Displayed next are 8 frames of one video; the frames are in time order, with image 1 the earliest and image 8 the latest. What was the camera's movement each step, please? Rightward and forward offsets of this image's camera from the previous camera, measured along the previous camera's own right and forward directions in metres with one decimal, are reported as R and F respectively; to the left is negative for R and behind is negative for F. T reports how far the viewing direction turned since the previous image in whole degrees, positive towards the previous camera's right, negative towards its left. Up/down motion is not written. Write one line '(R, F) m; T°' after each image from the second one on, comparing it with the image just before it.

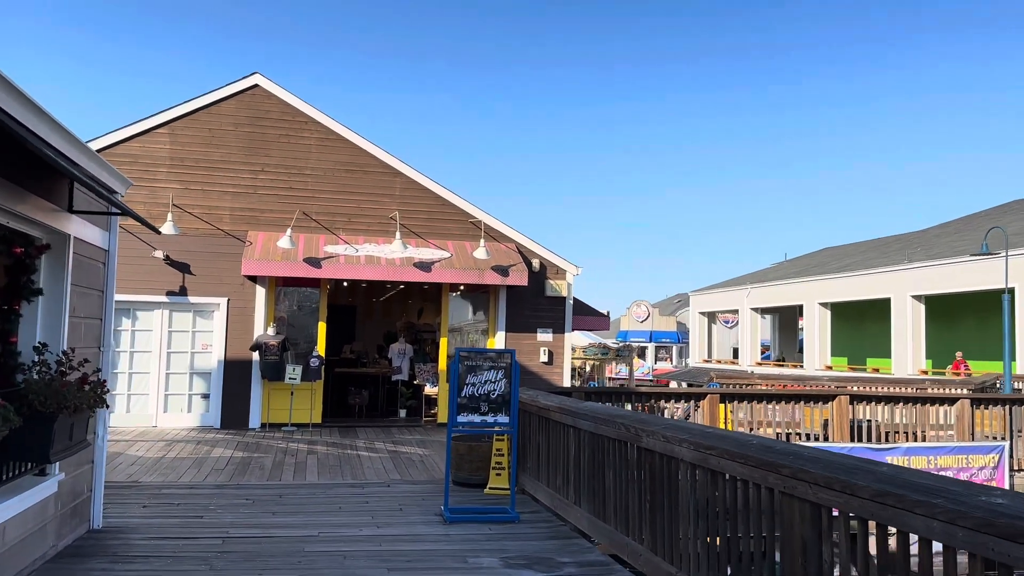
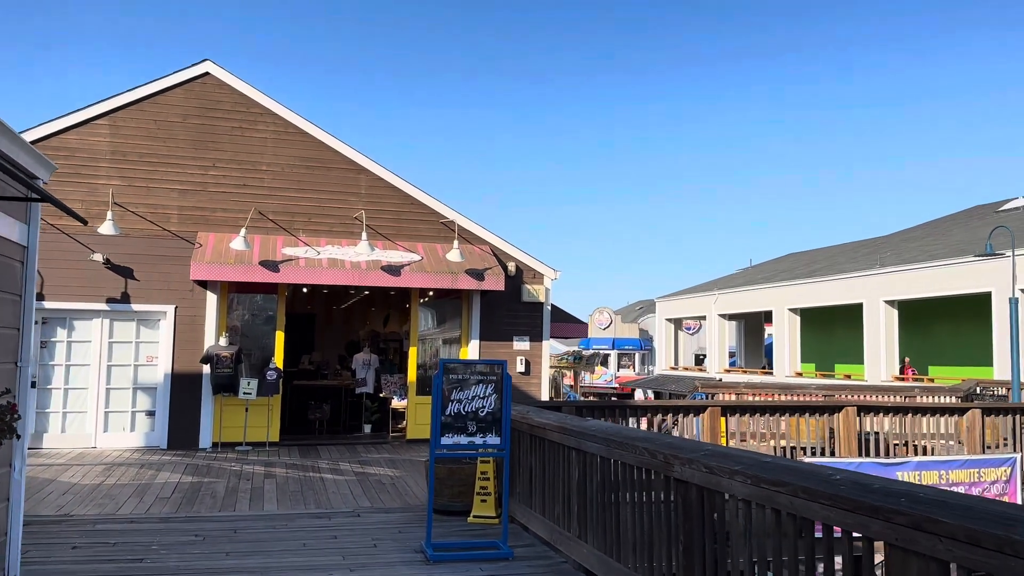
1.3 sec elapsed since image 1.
(-0.2, +0.7) m; +3°
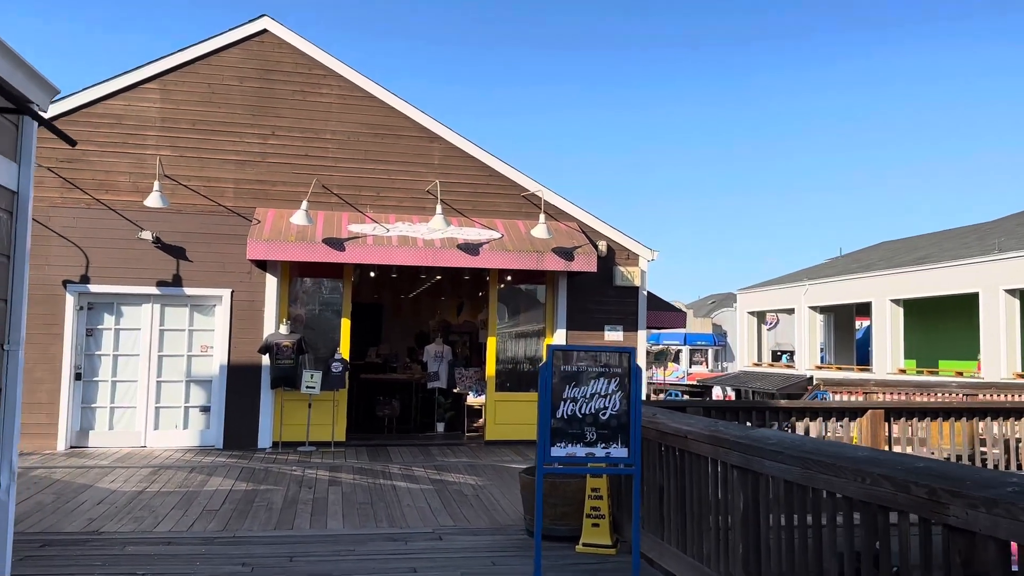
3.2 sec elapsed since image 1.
(-0.4, +1.2) m; -4°
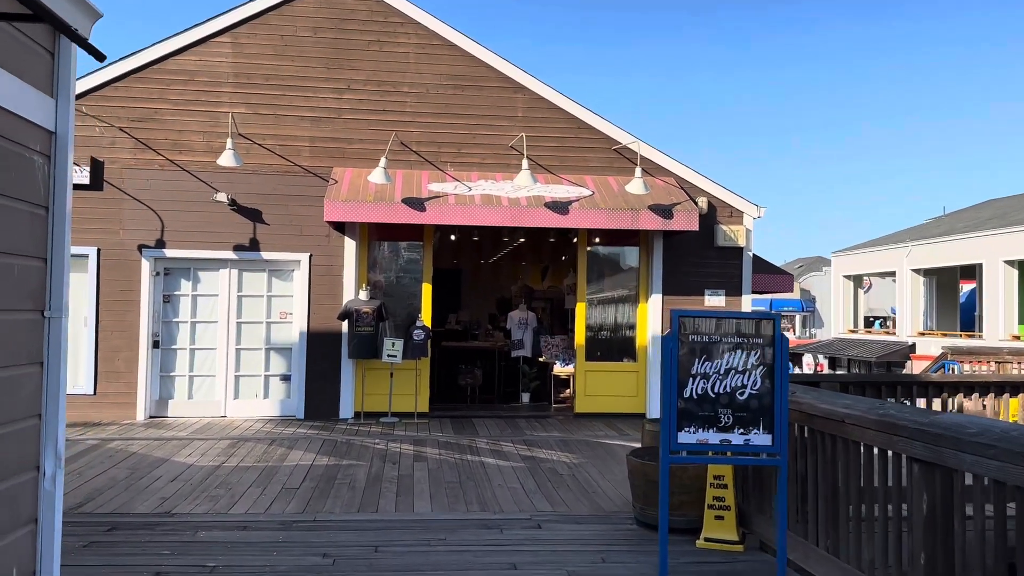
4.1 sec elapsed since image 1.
(-0.2, +0.6) m; -5°
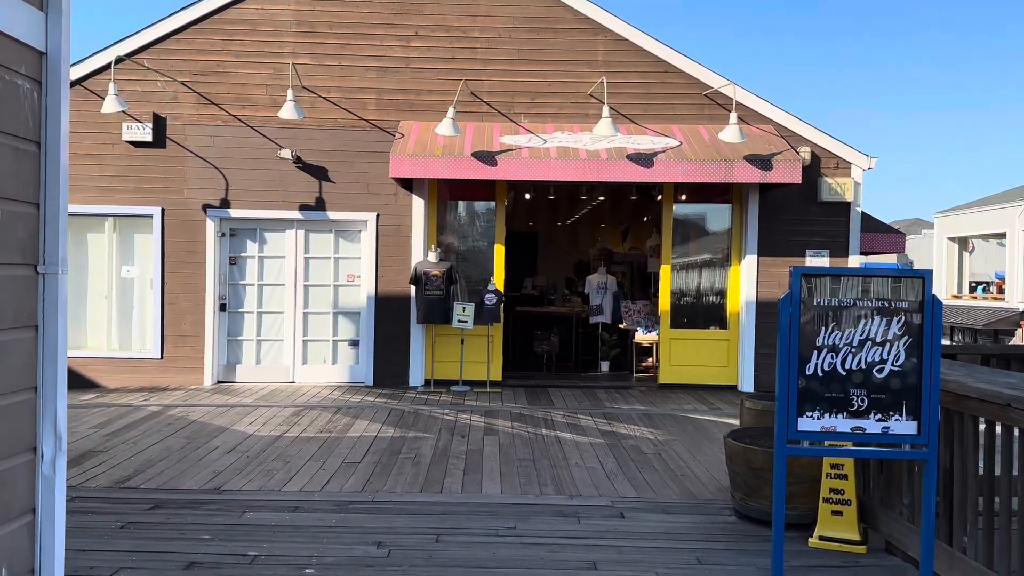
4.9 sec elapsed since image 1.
(0.0, +0.6) m; -5°
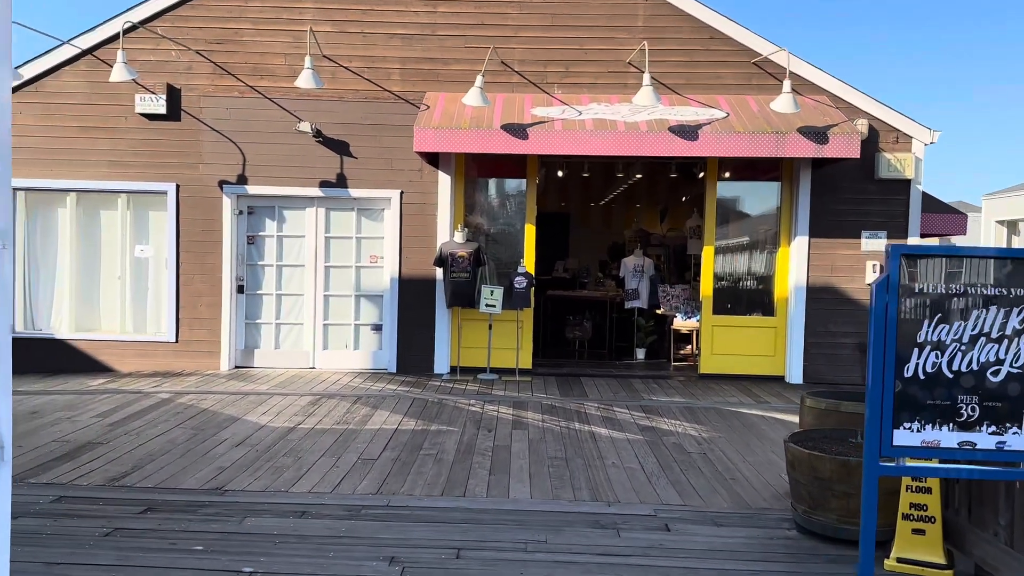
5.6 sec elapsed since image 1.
(0.0, +0.5) m; -2°
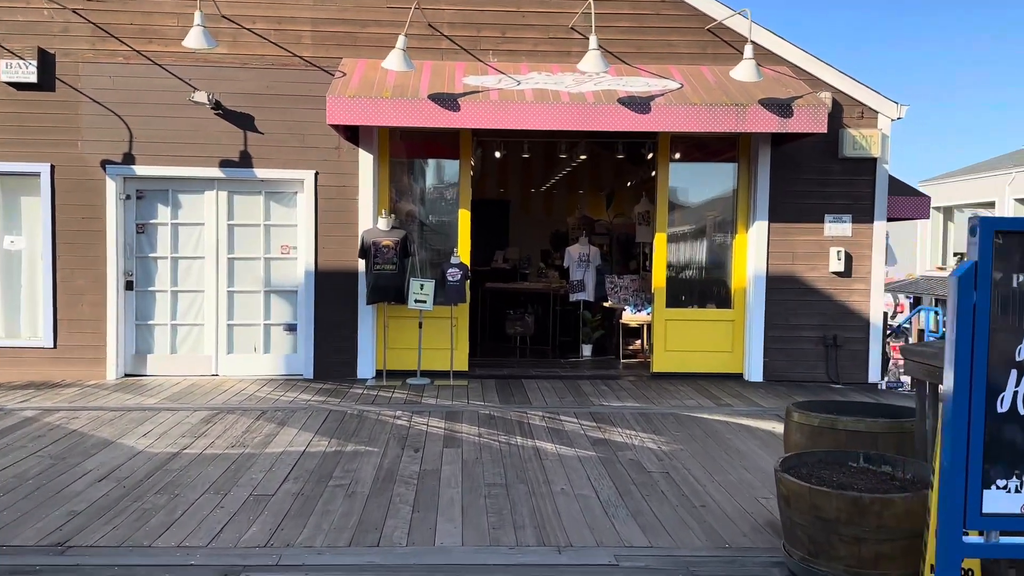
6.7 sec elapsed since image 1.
(+0.1, +0.8) m; +4°
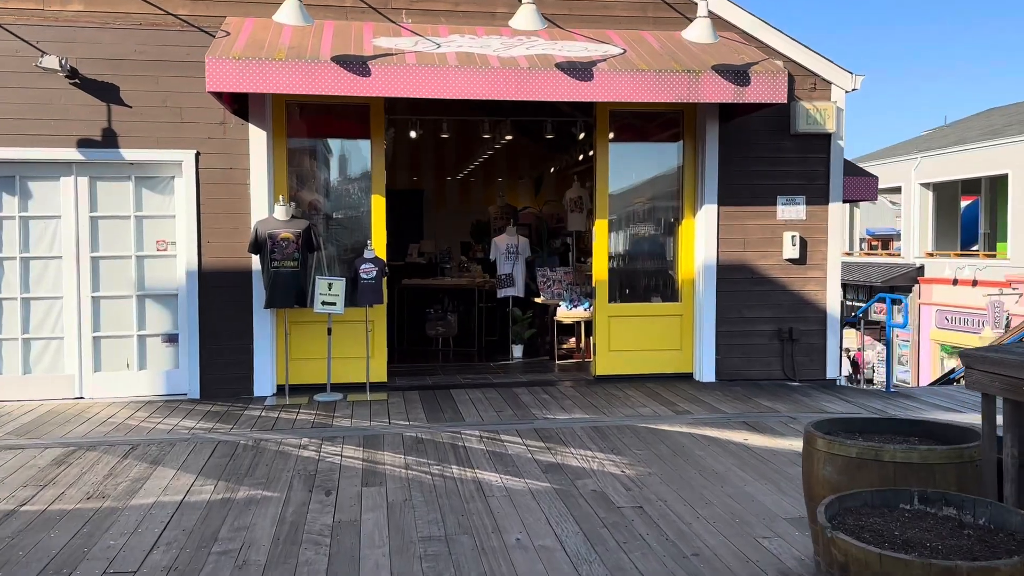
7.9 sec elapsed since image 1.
(-0.1, +0.9) m; +6°
